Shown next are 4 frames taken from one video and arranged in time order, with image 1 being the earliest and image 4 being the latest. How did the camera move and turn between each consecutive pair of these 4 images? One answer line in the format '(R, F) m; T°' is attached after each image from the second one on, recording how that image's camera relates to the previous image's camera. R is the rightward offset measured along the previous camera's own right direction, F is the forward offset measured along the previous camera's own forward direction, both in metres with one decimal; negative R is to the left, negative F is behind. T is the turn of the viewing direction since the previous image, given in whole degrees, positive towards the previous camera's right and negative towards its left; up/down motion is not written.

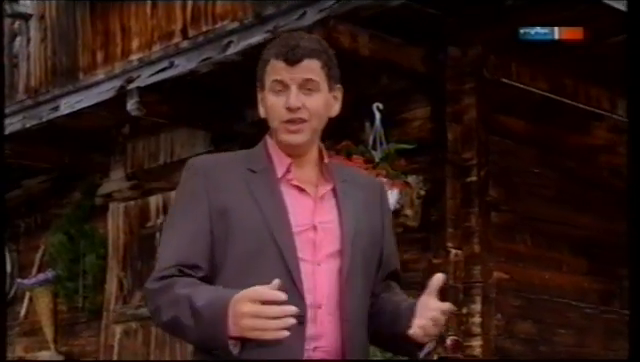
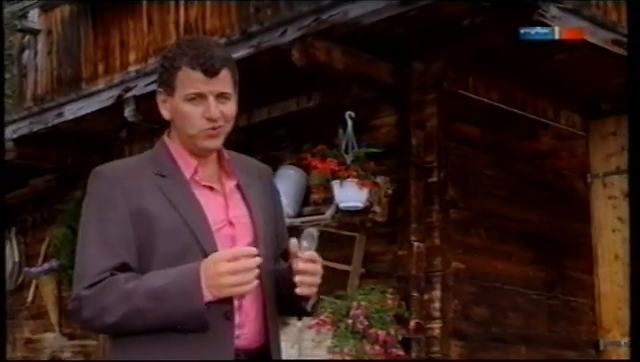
(+0.1, -0.7) m; +1°
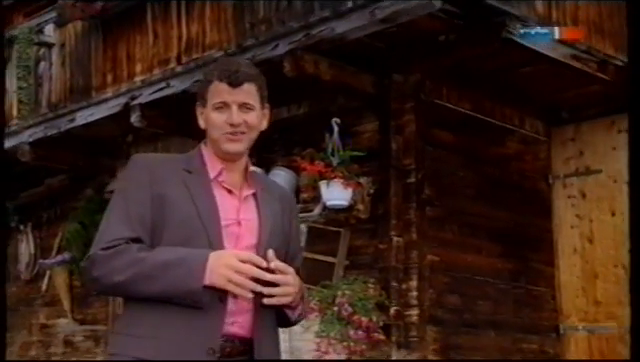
(+0.1, -0.7) m; 0°
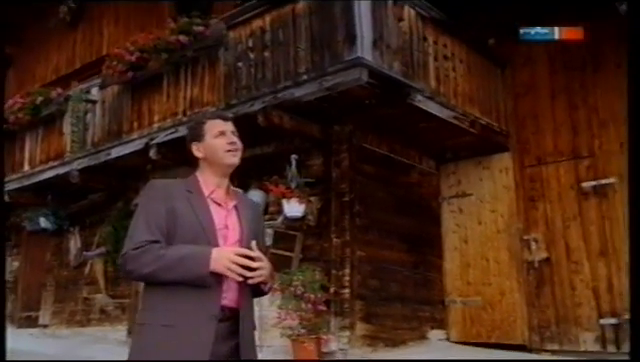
(+0.2, -3.2) m; +1°
